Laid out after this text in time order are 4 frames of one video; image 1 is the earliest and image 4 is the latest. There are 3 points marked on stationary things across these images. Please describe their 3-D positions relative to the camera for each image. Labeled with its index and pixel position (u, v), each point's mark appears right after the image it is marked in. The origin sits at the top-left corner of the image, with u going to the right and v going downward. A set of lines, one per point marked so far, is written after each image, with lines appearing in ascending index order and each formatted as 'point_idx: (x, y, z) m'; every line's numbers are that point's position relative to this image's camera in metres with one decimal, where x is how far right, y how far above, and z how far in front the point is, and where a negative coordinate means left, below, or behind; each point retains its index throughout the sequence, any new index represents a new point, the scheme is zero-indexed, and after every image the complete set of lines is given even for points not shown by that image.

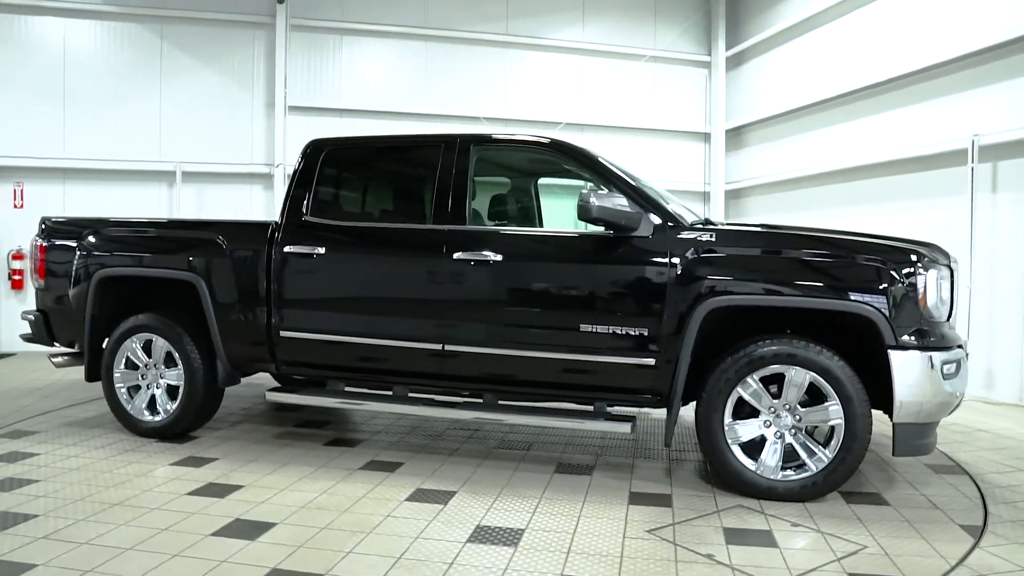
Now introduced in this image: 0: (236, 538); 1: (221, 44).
0: (-1.1, -1.0, +2.7) m
1: (-3.6, +3.0, +8.5) m
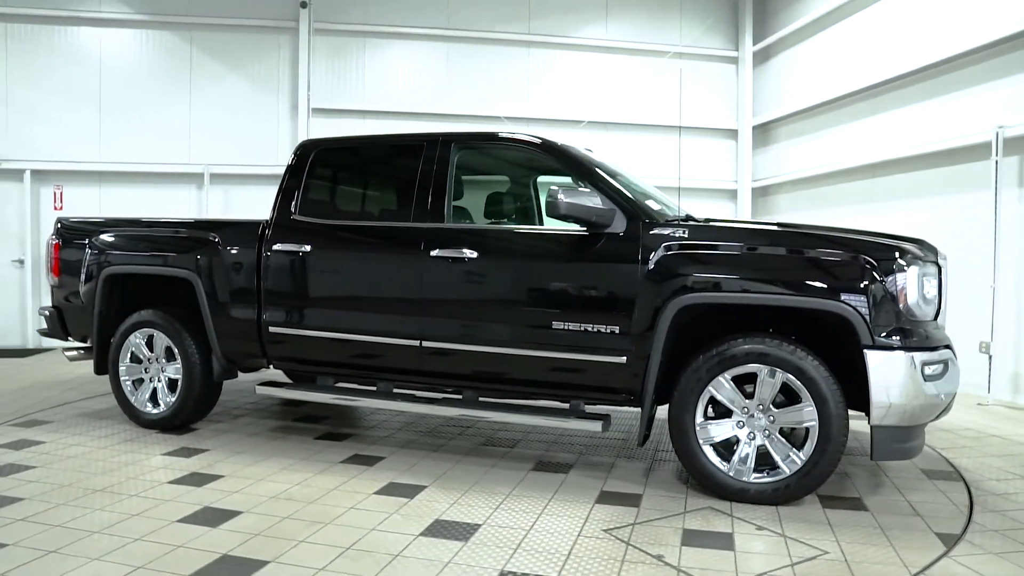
0: (-1.3, -1.0, +2.8) m
1: (-3.4, +3.0, +8.7) m
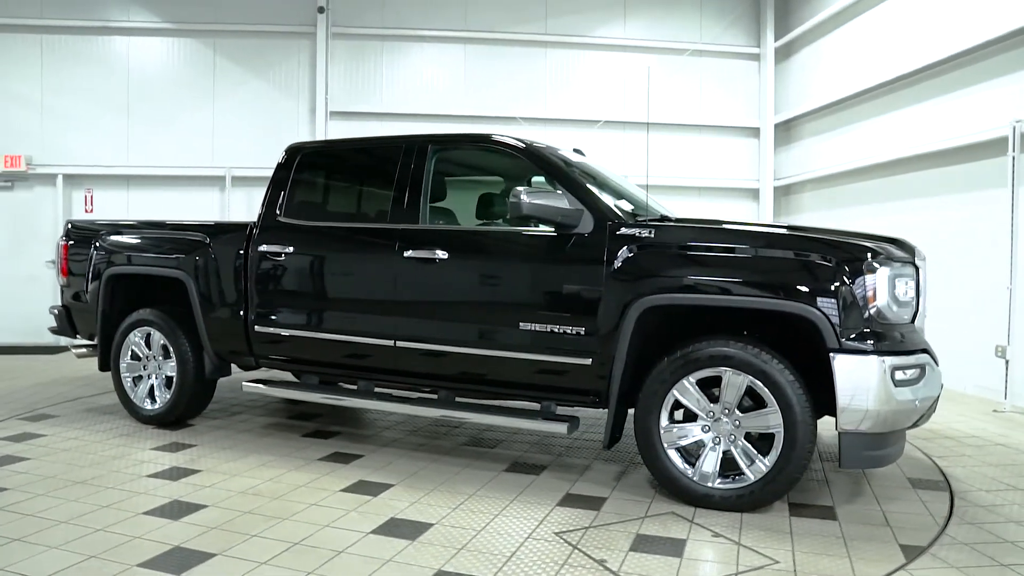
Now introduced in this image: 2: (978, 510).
0: (-1.5, -1.0, +2.9) m
1: (-3.2, +3.0, +8.9) m
2: (+2.1, -1.0, +3.1) m
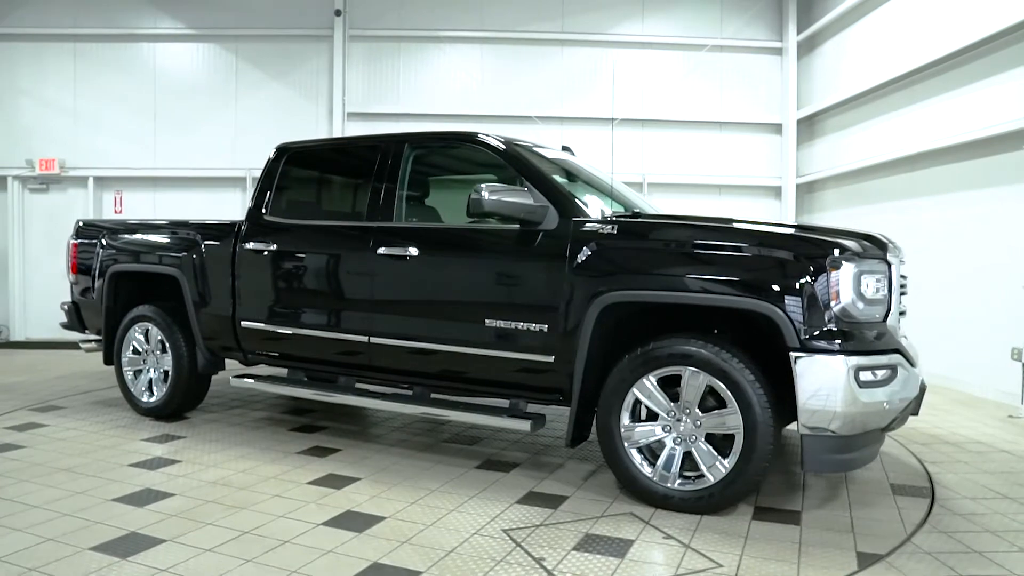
0: (-1.7, -1.0, +3.0) m
1: (-3.0, +3.1, +9.1) m
2: (+2.0, -1.0, +3.0) m
